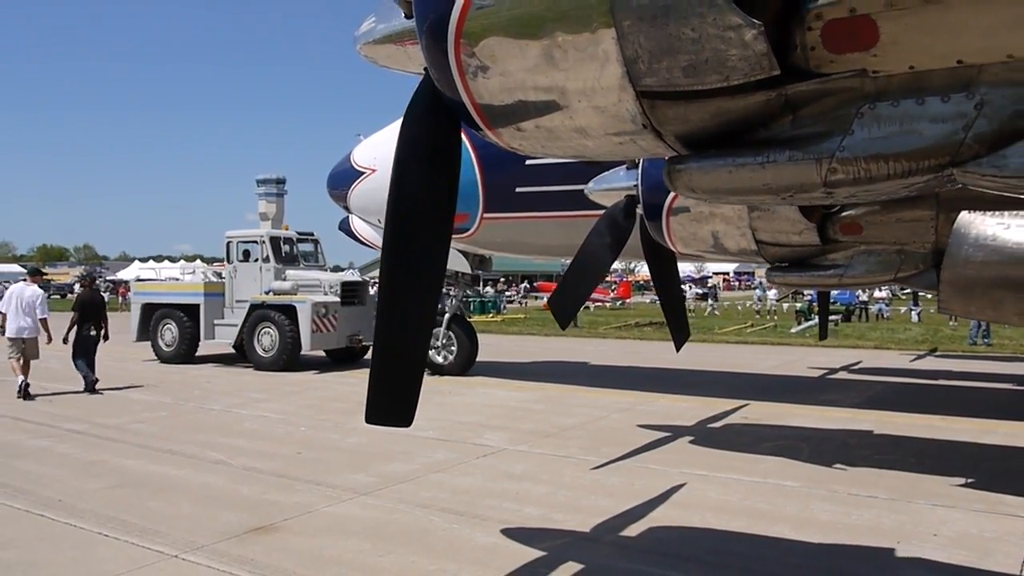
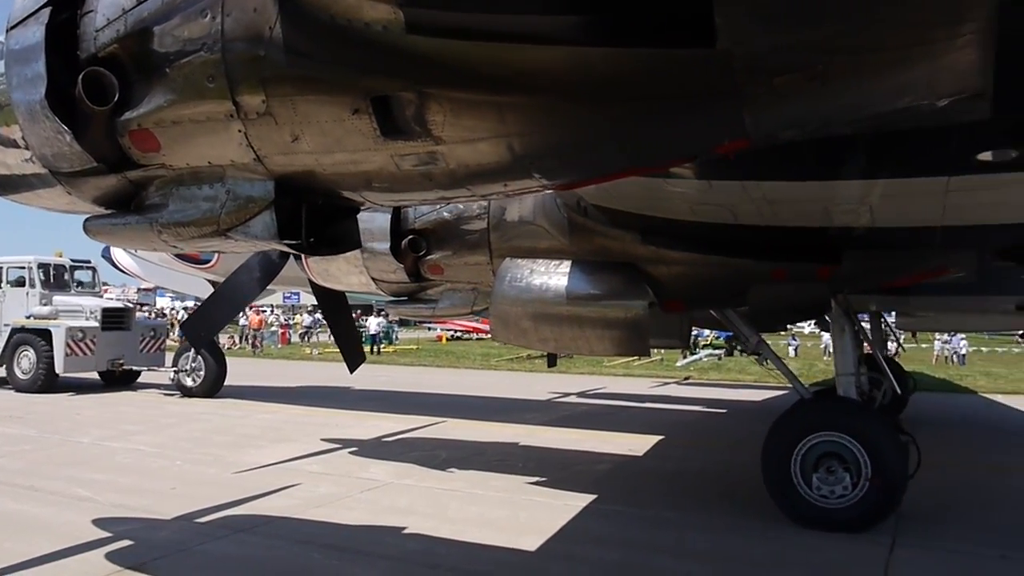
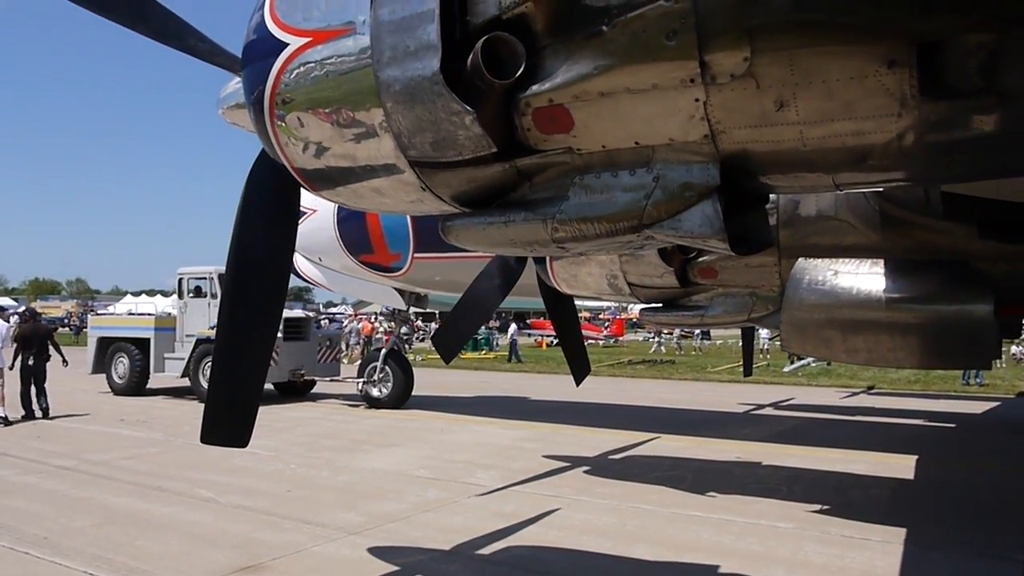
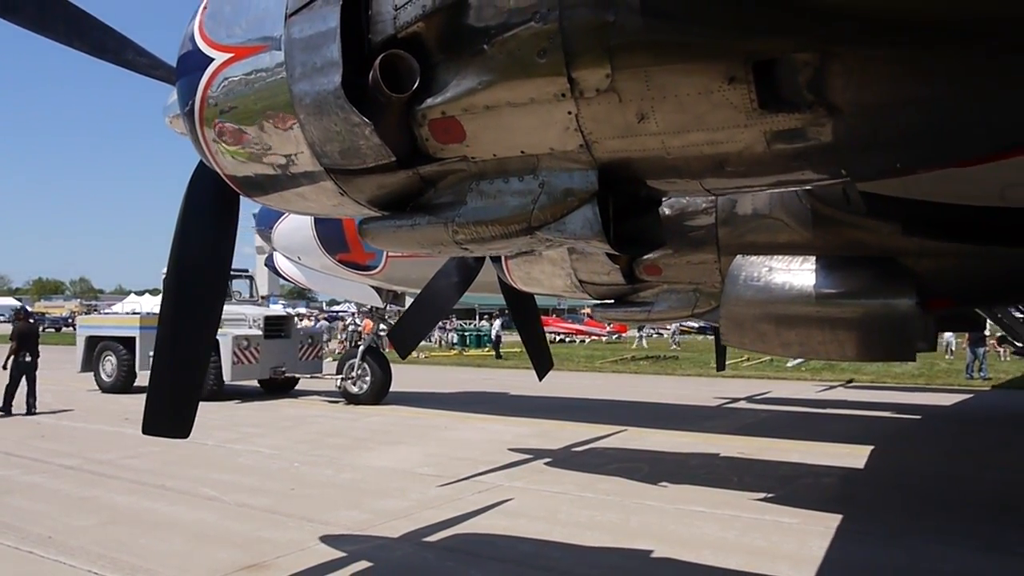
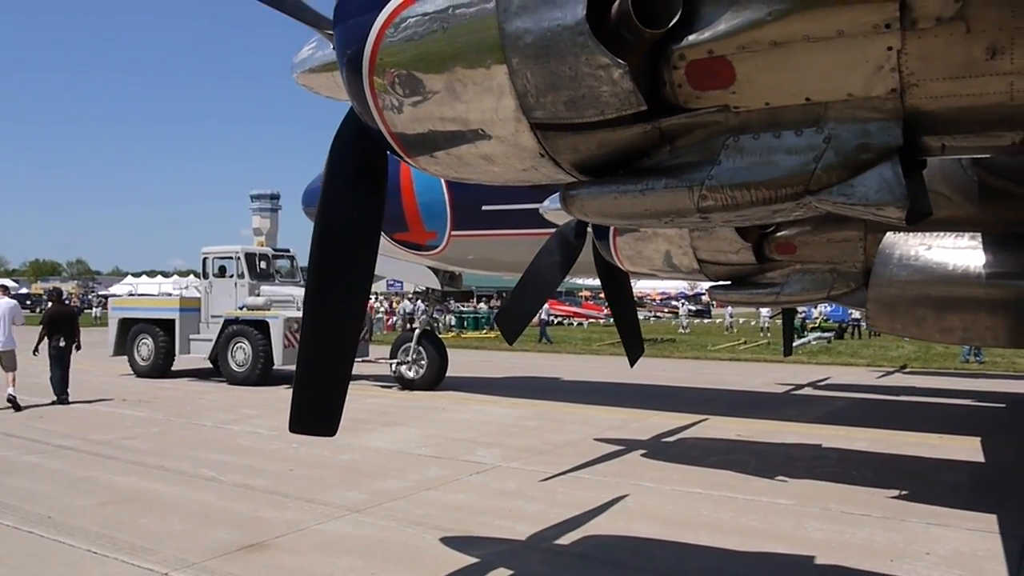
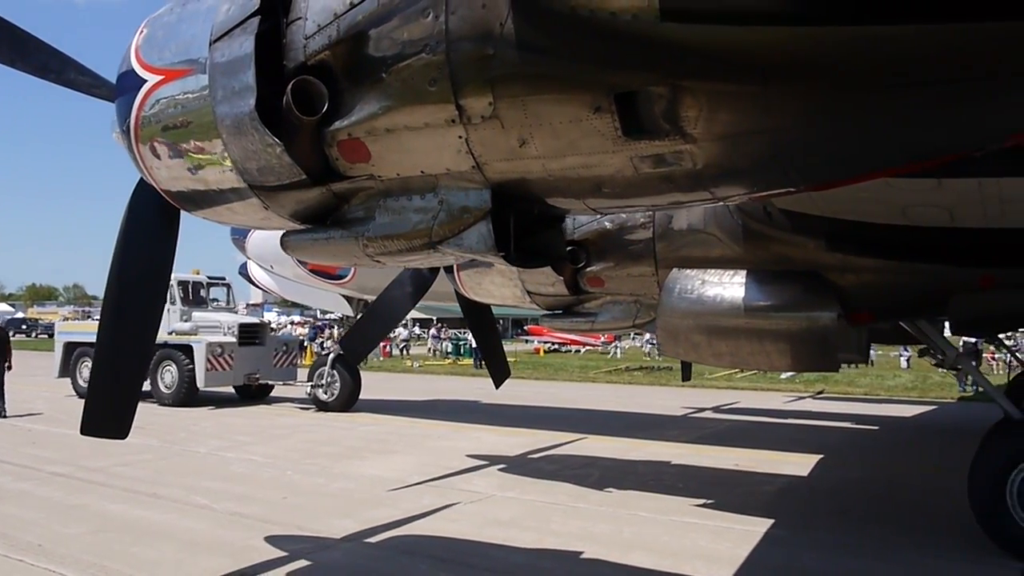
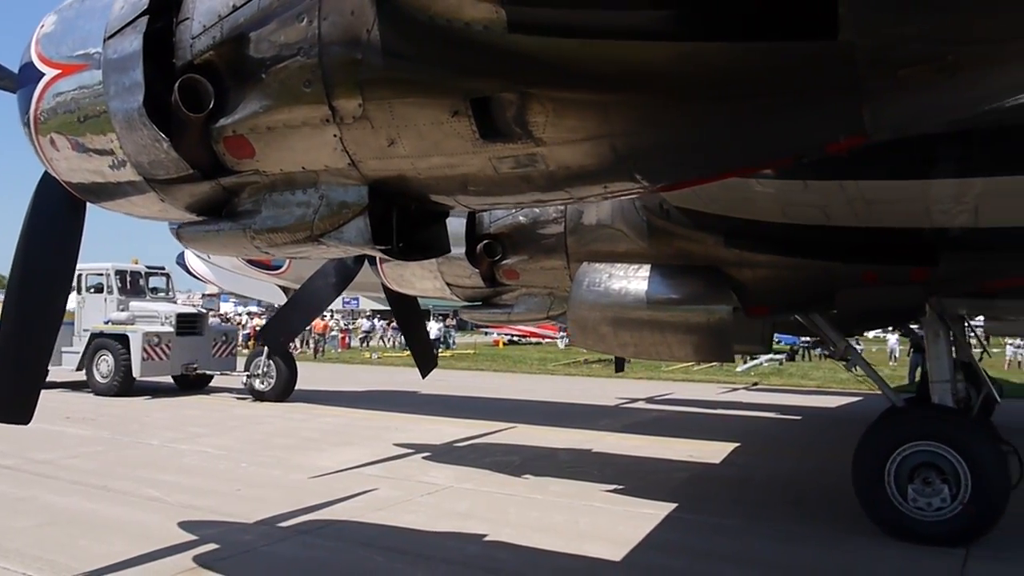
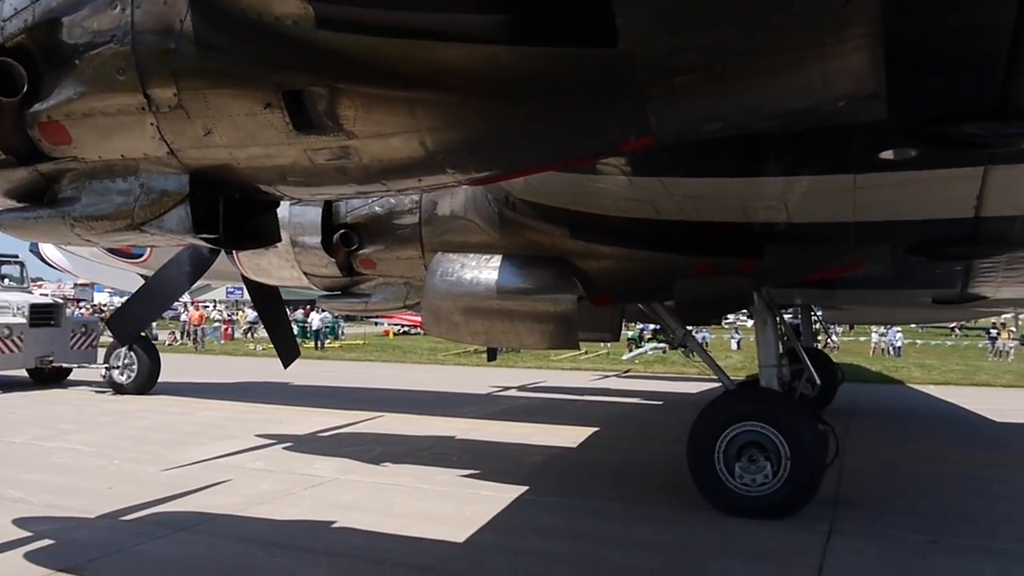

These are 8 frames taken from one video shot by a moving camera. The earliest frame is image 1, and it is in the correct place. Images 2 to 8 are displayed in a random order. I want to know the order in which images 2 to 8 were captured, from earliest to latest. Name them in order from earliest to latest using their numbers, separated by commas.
5, 3, 4, 6, 7, 2, 8
